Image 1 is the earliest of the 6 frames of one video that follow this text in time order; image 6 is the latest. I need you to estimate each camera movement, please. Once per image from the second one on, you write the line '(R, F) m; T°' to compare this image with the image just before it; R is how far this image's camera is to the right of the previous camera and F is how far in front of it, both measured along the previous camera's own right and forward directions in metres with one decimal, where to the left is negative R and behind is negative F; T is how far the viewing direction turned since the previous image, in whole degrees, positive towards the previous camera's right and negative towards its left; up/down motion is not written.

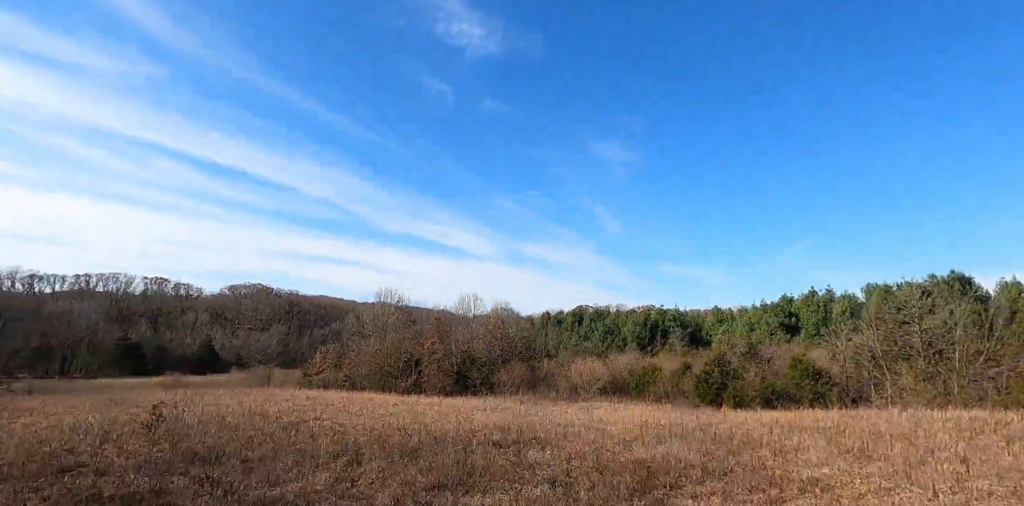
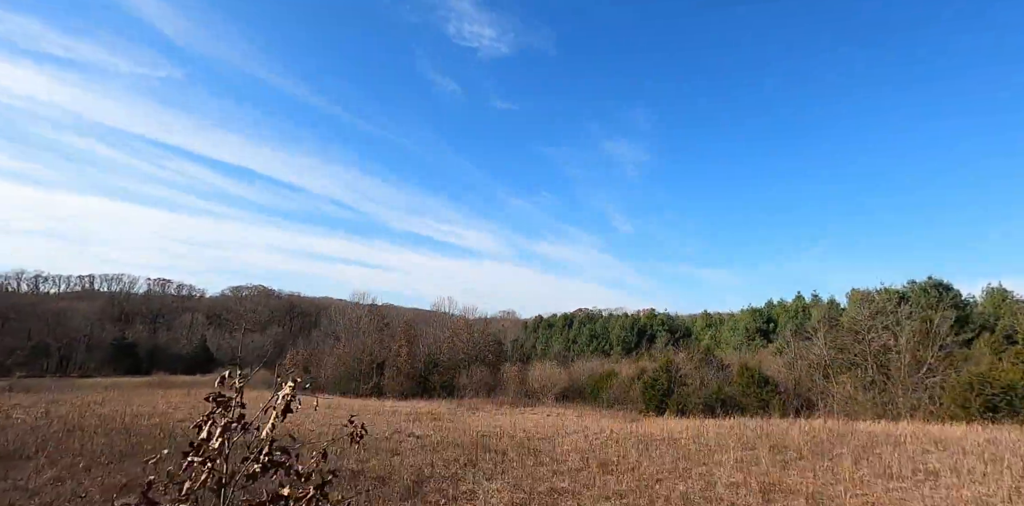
(+2.9, -0.2) m; -2°
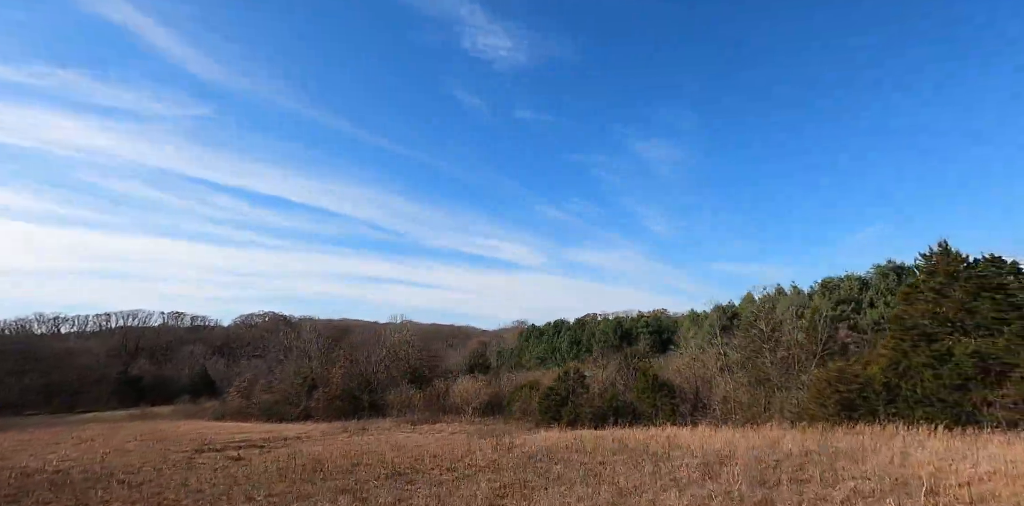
(+6.5, +0.4) m; -4°
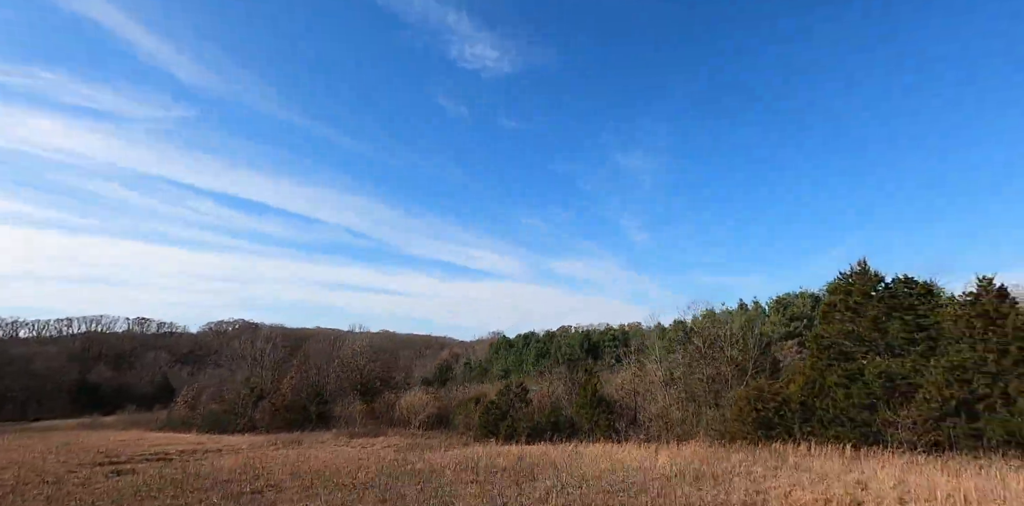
(+1.8, 0.0) m; +1°
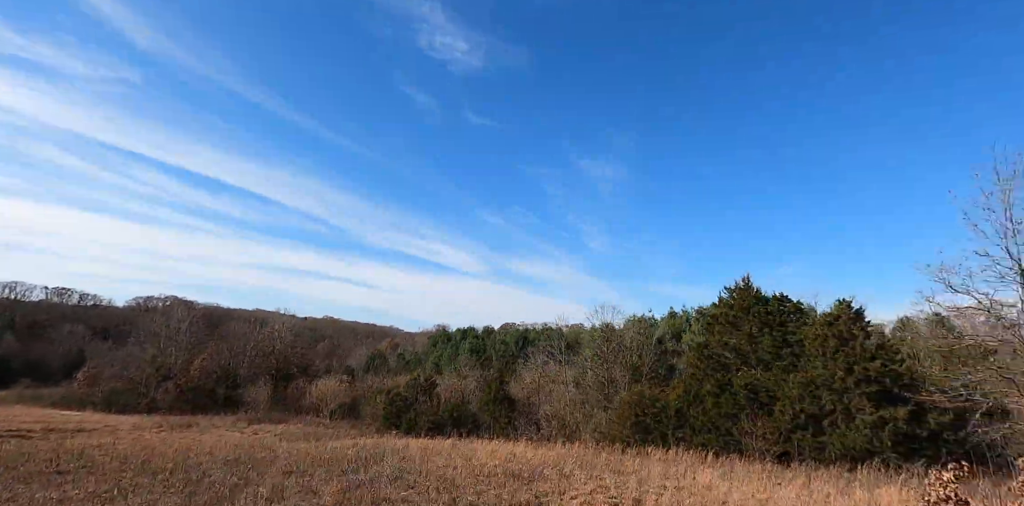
(+1.8, -0.1) m; +4°
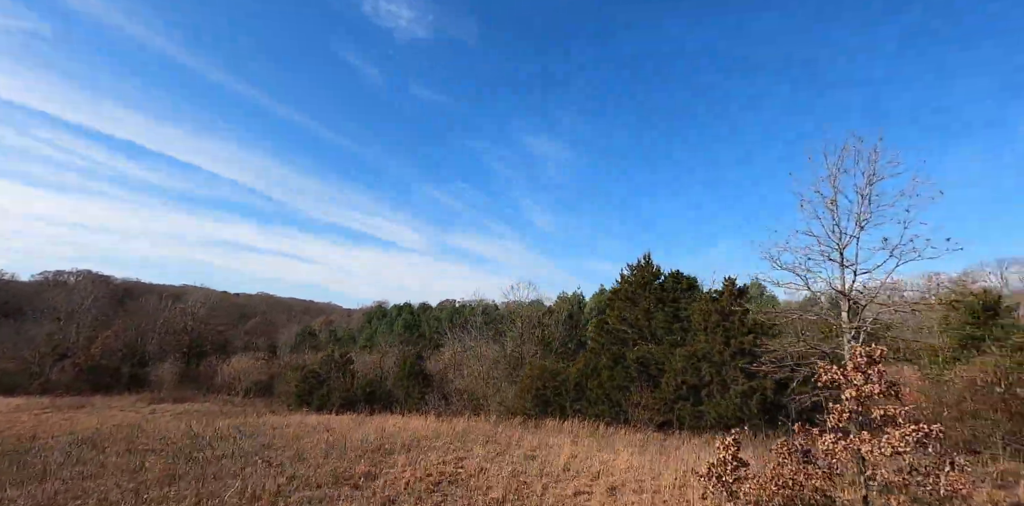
(+1.3, -0.1) m; +6°
